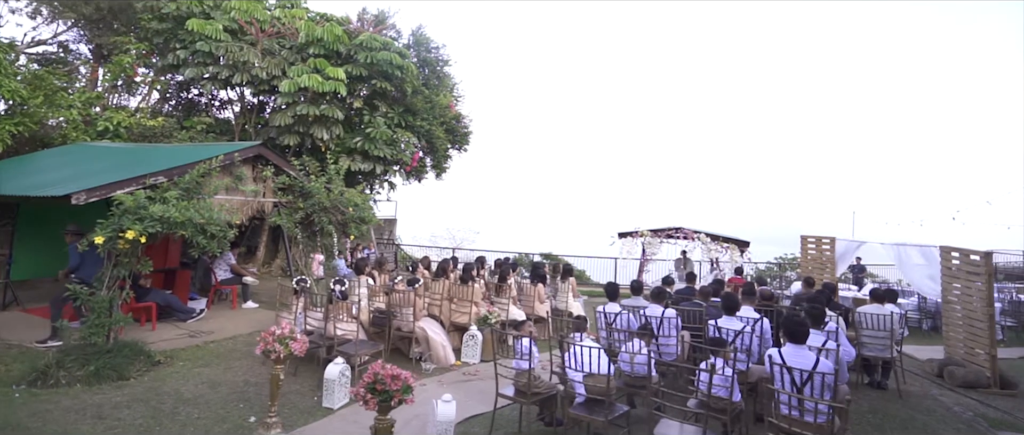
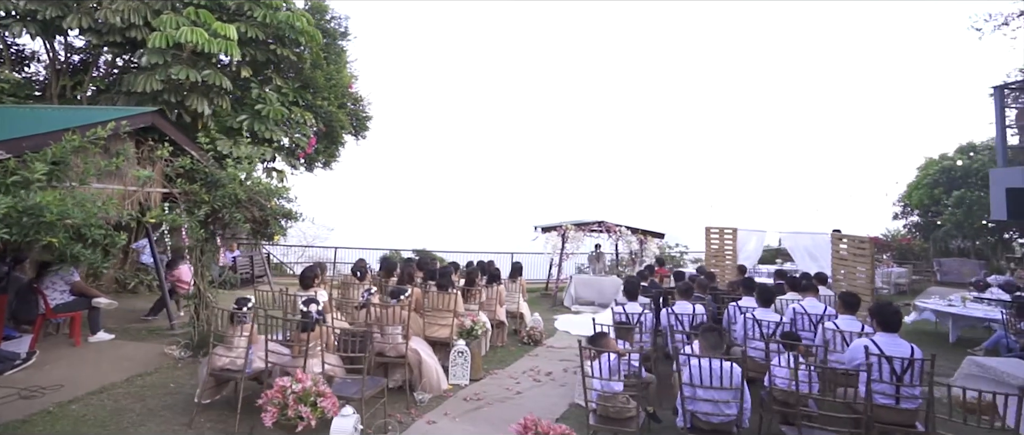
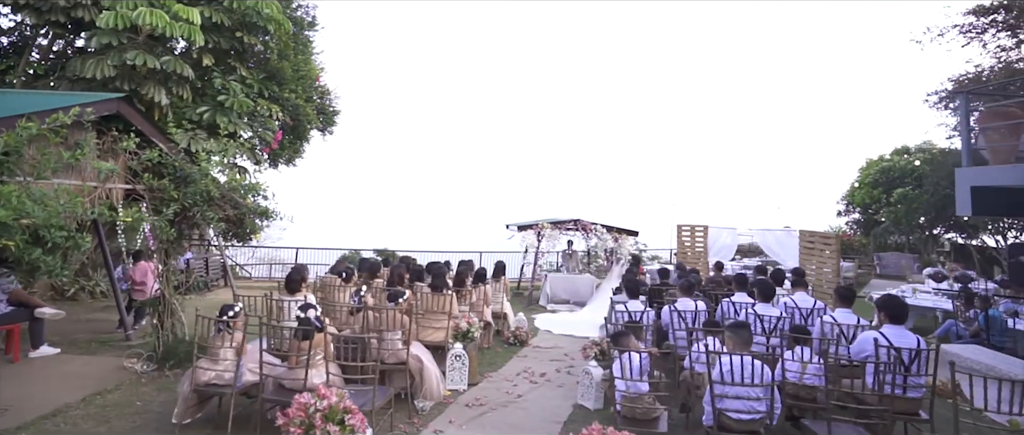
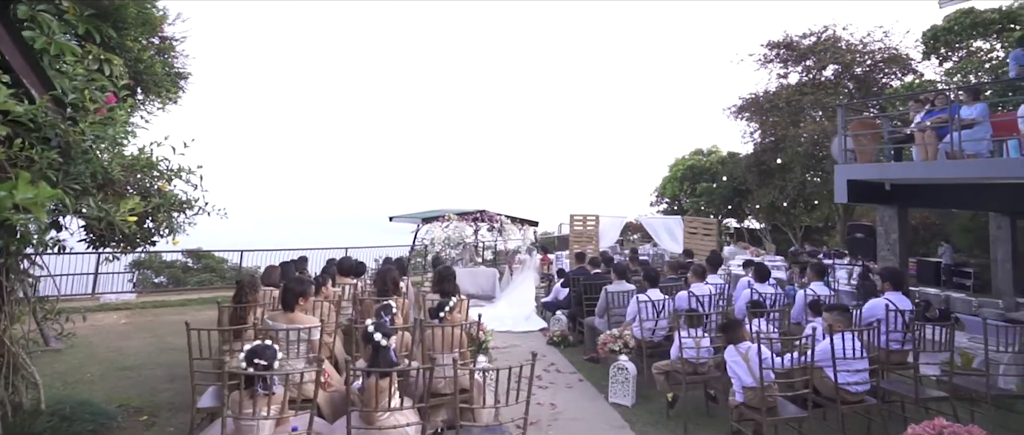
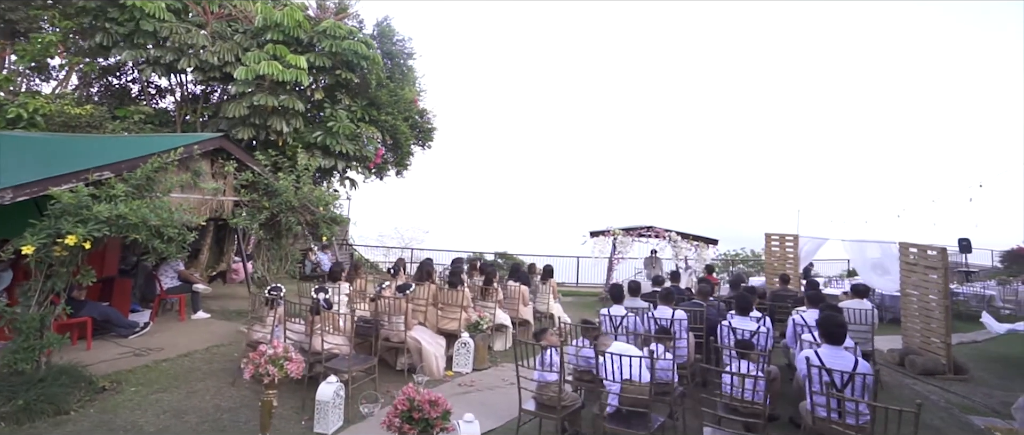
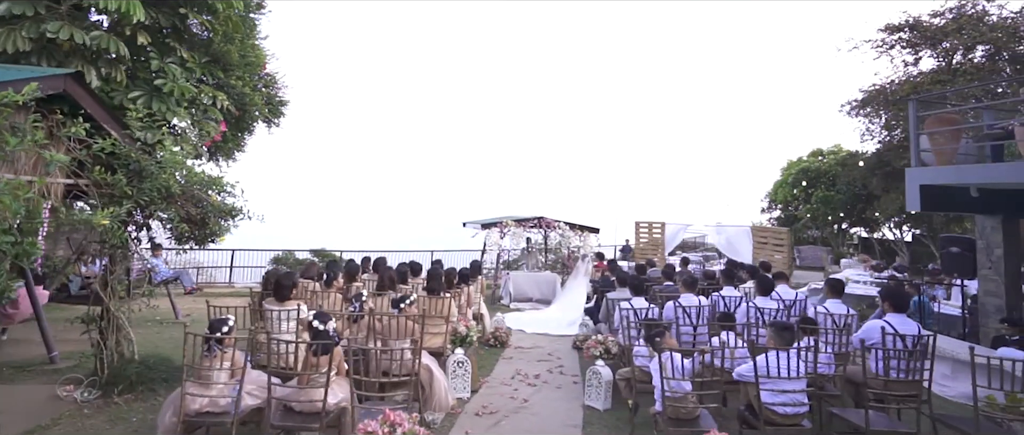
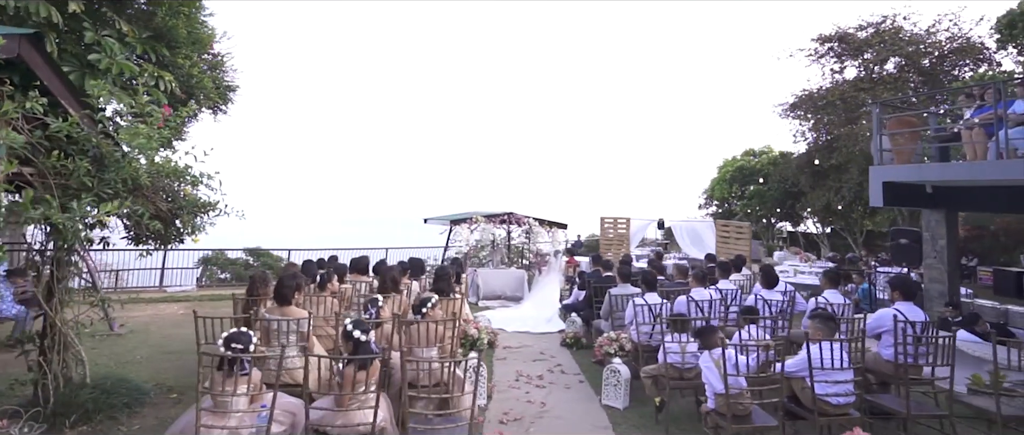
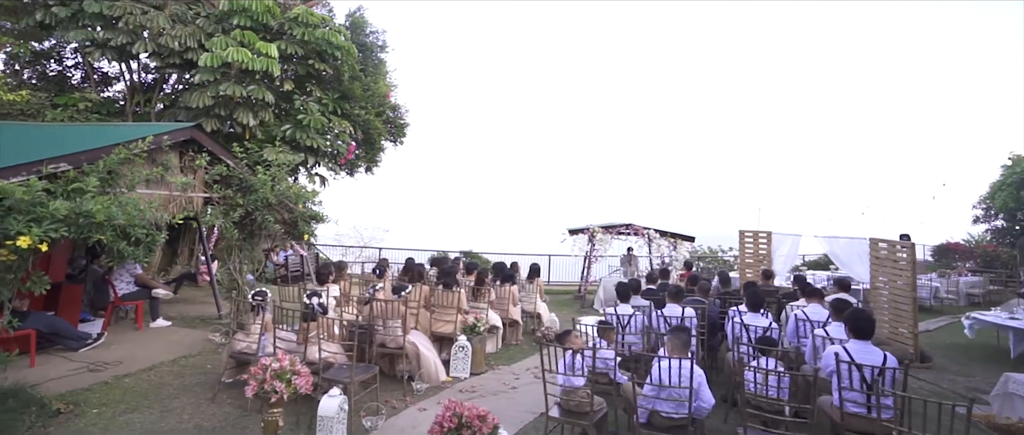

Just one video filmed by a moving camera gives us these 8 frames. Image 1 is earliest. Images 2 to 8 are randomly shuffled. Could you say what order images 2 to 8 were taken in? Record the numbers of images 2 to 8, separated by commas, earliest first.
5, 8, 2, 3, 6, 7, 4
